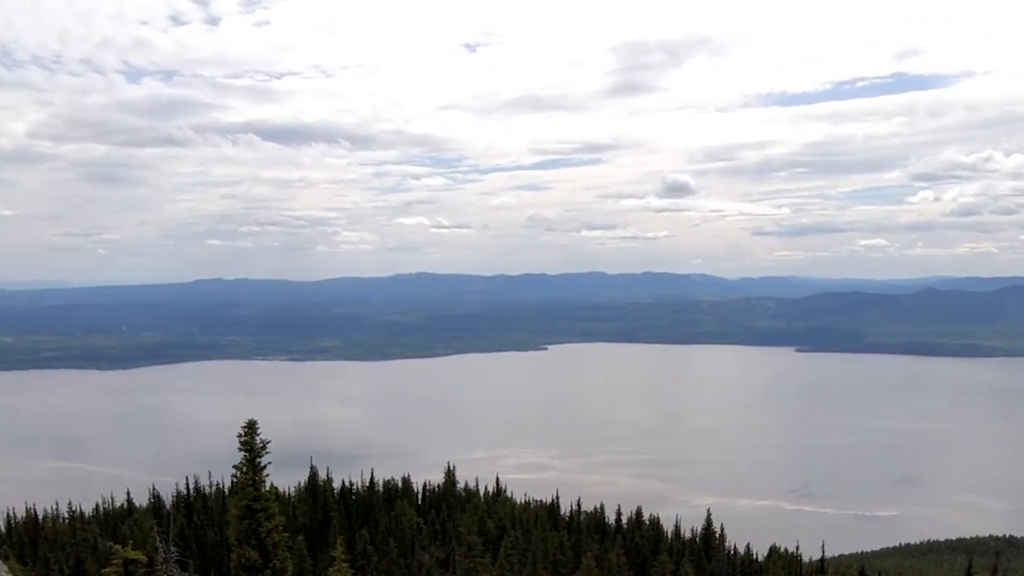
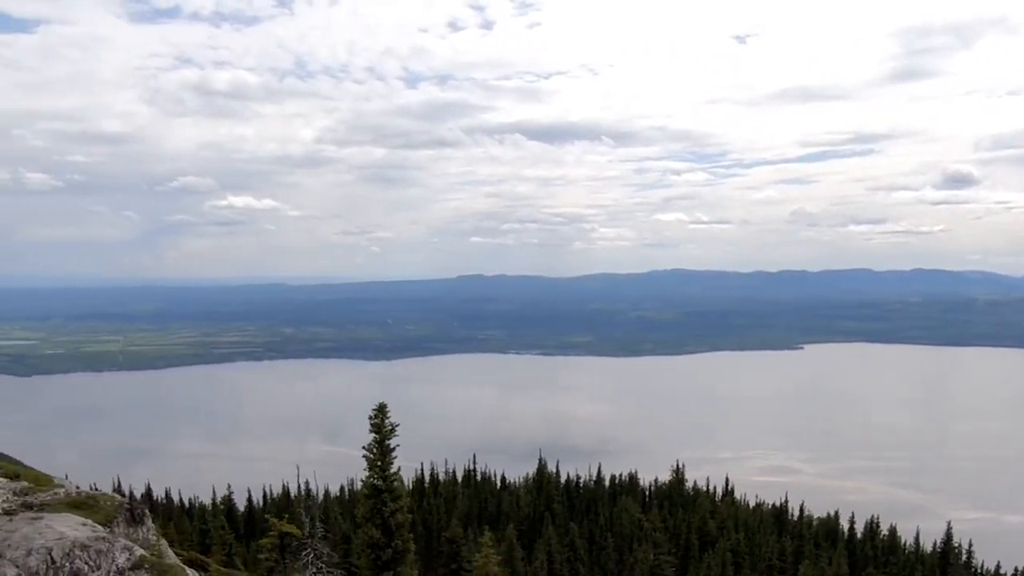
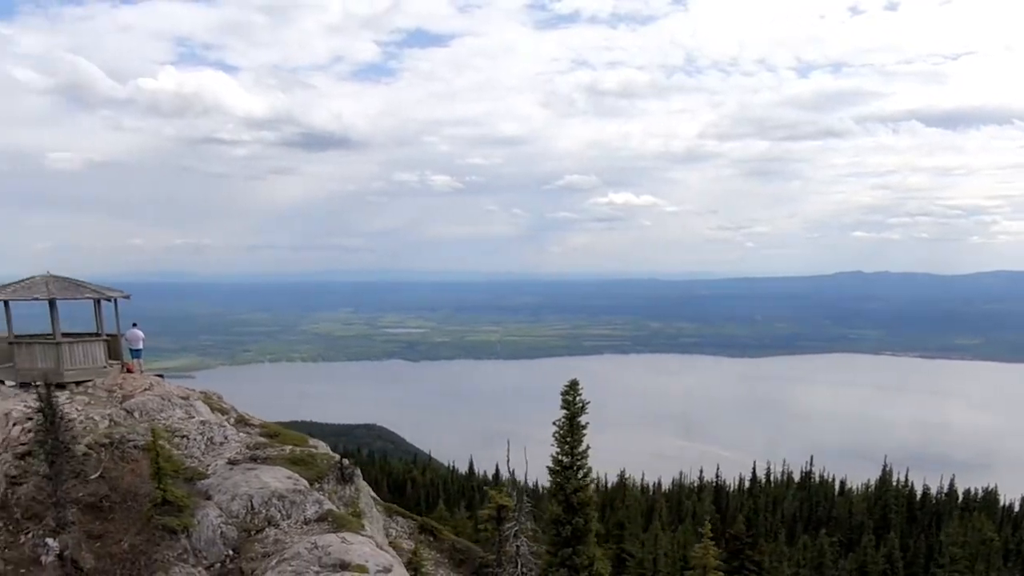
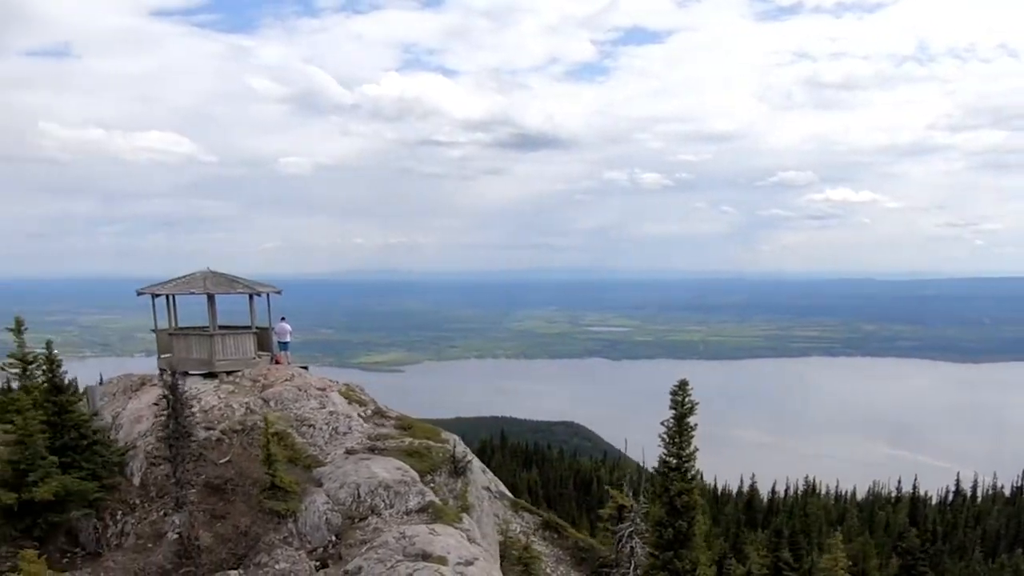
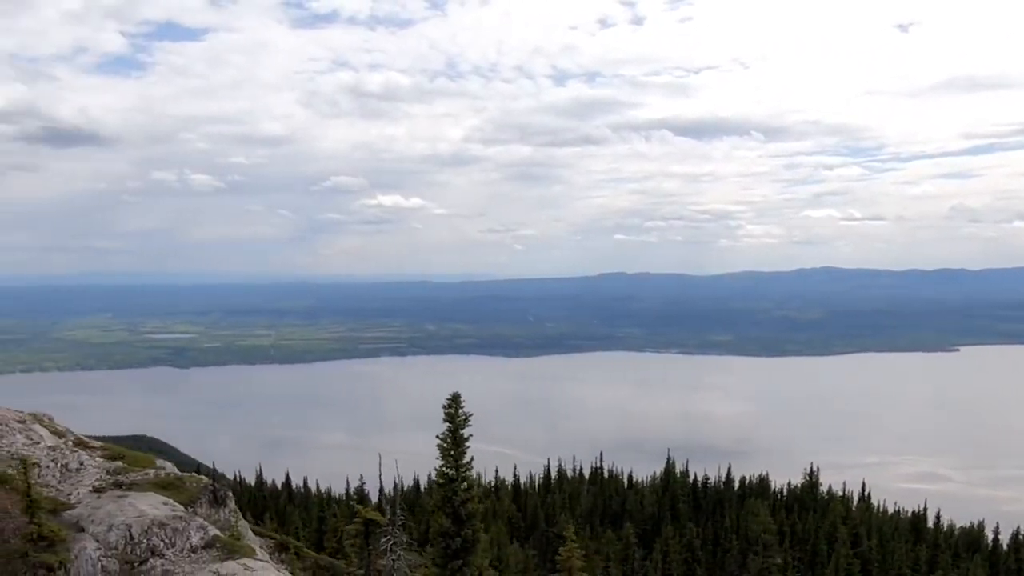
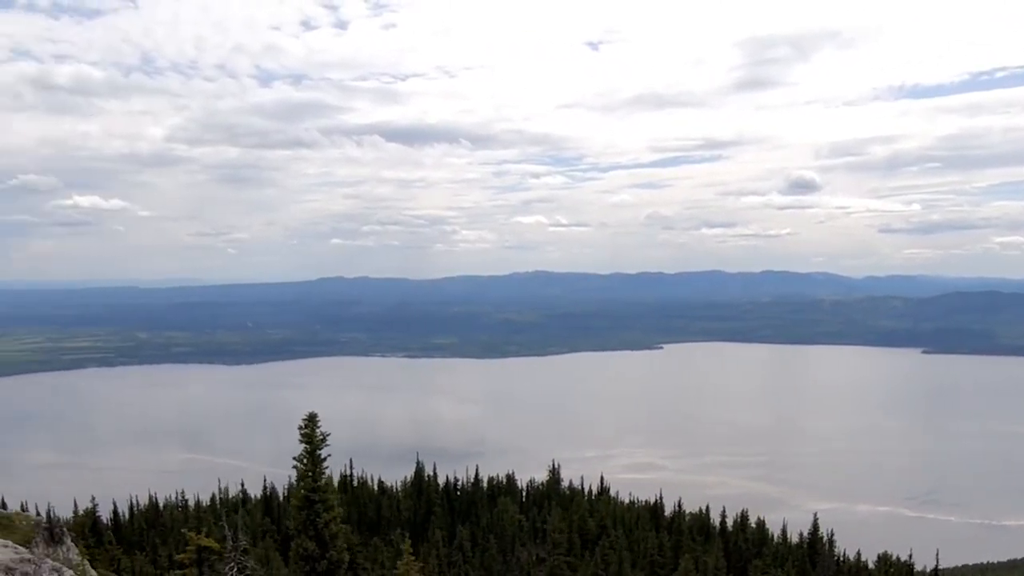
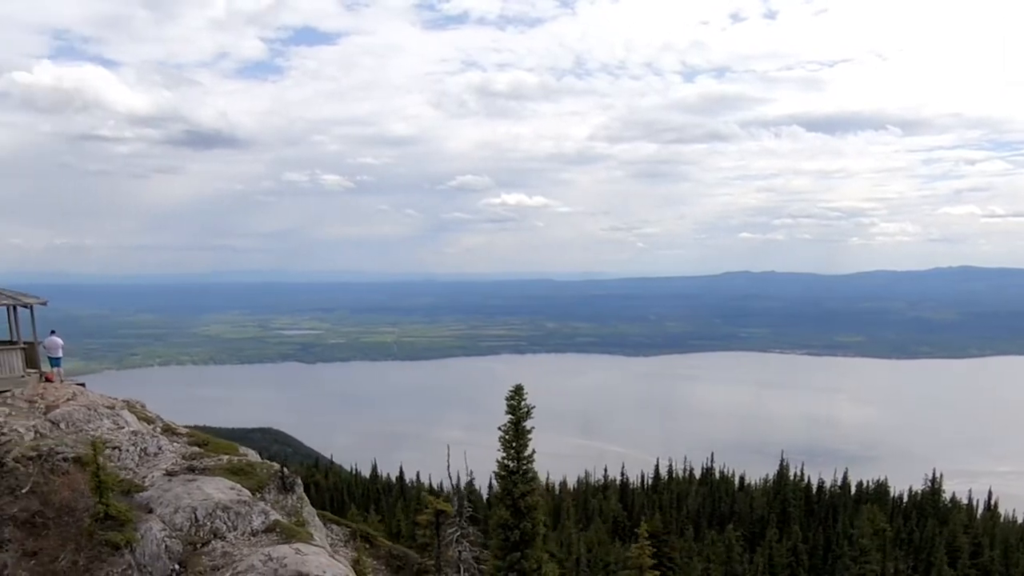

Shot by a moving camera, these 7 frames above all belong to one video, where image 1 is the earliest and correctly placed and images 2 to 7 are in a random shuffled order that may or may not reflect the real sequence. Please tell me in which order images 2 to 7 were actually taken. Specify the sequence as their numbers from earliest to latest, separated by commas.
6, 2, 5, 7, 3, 4
